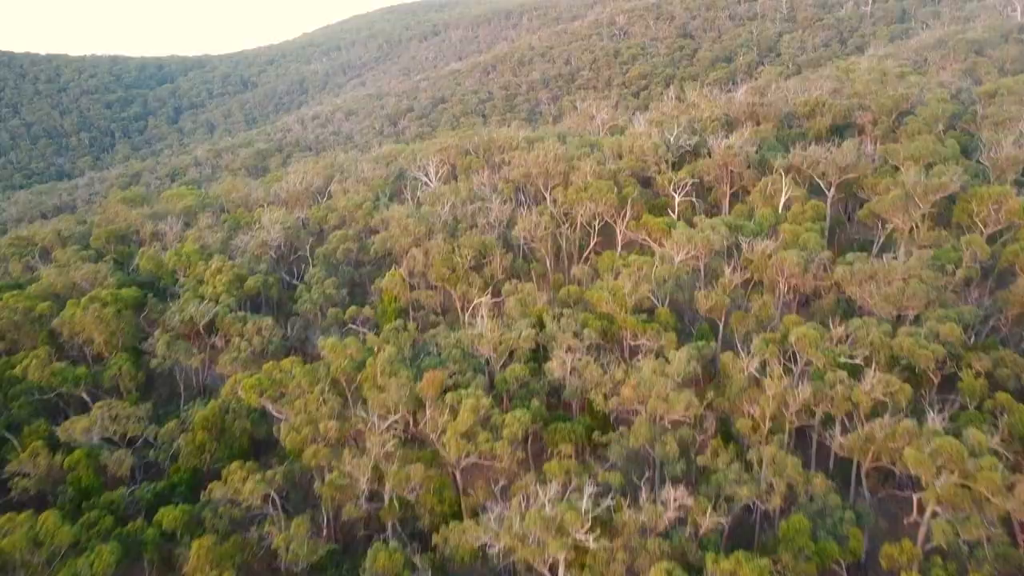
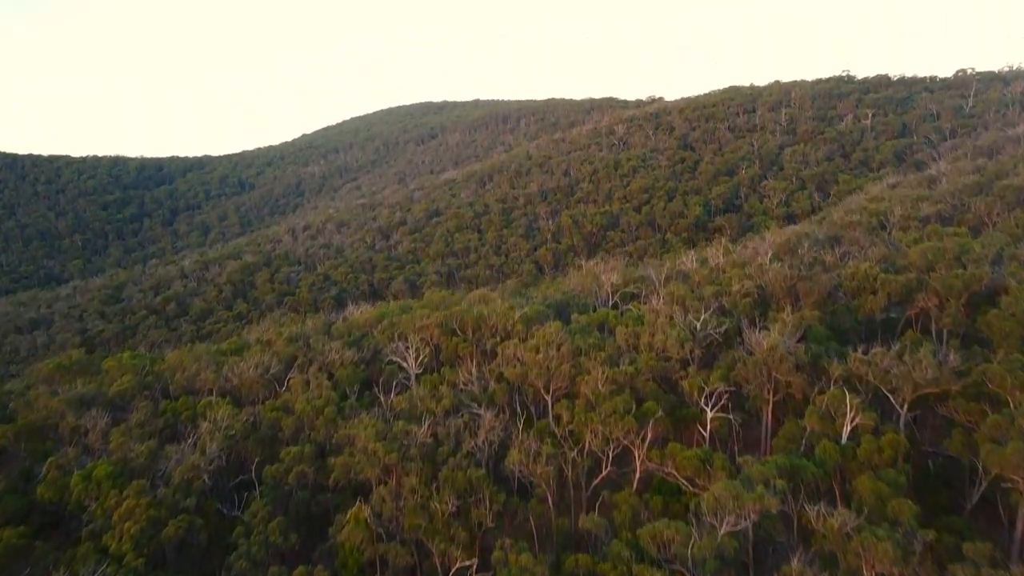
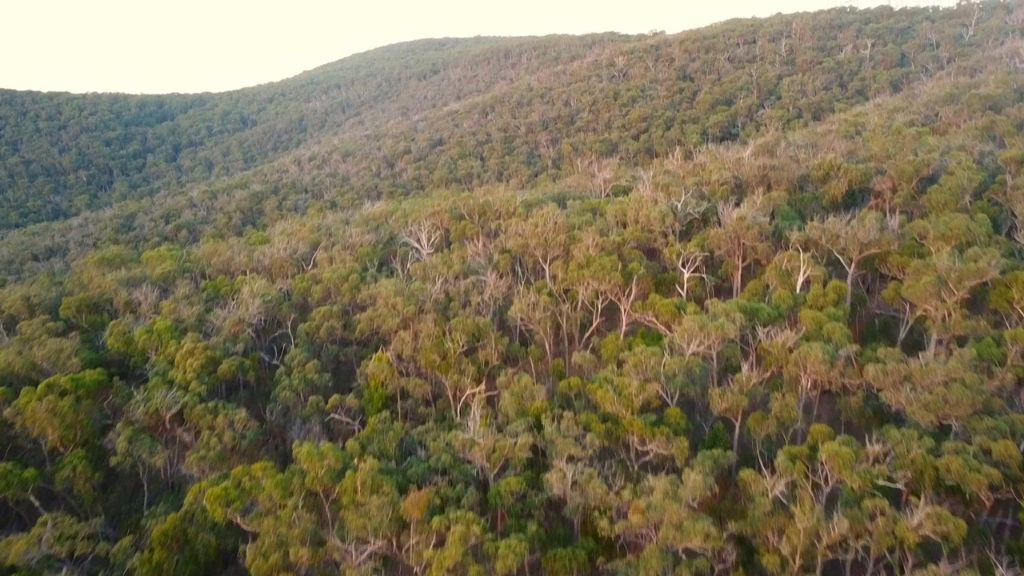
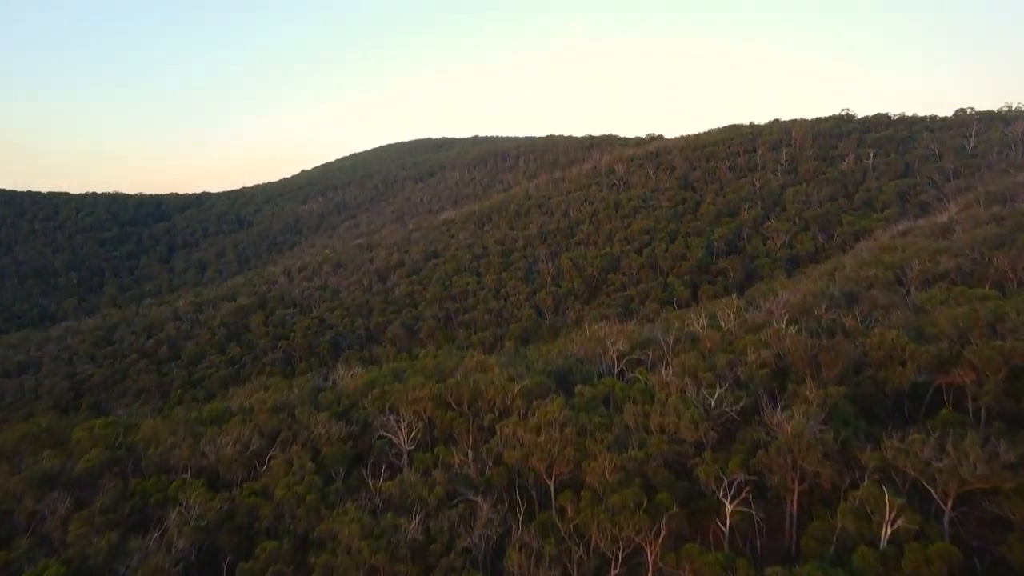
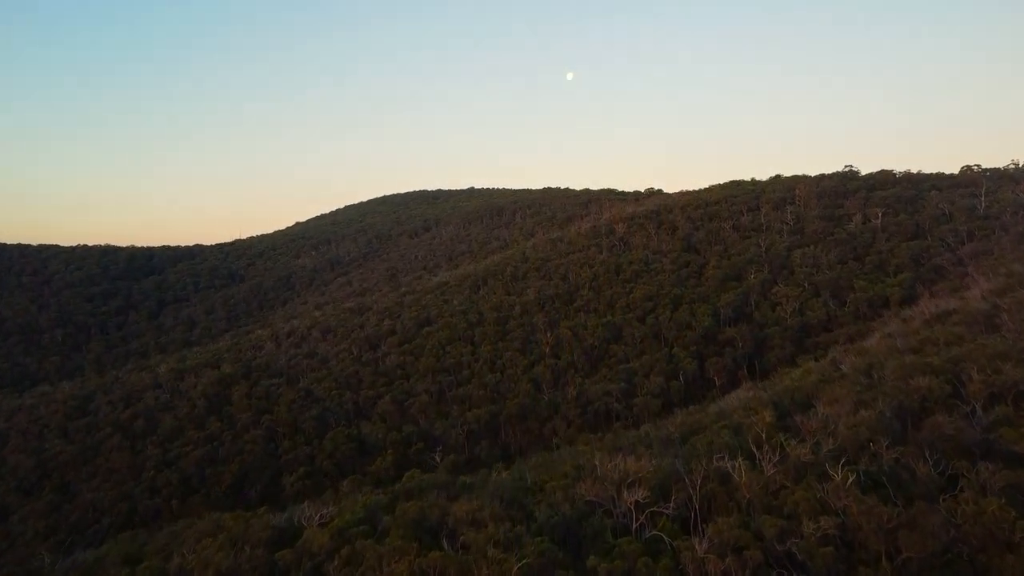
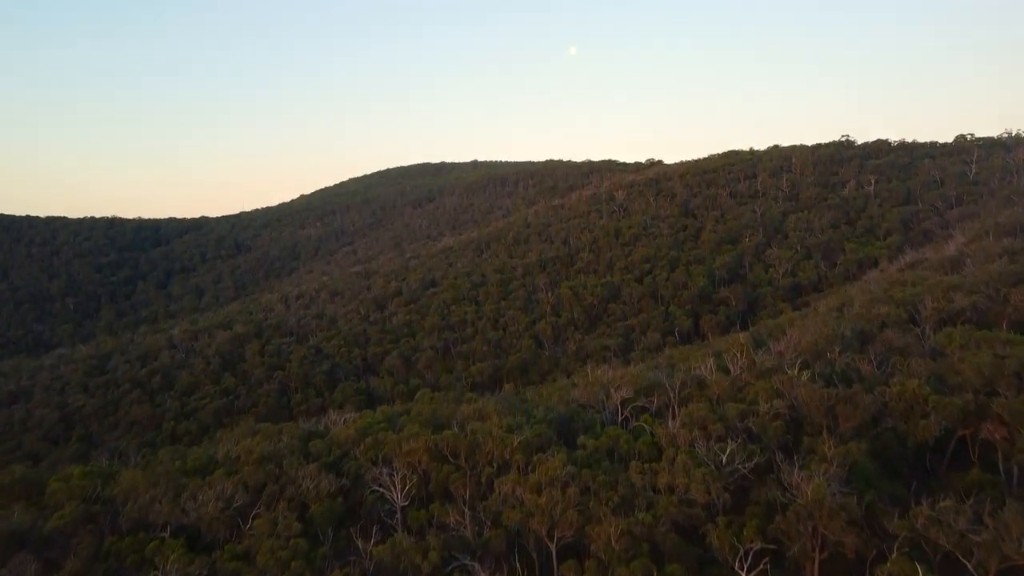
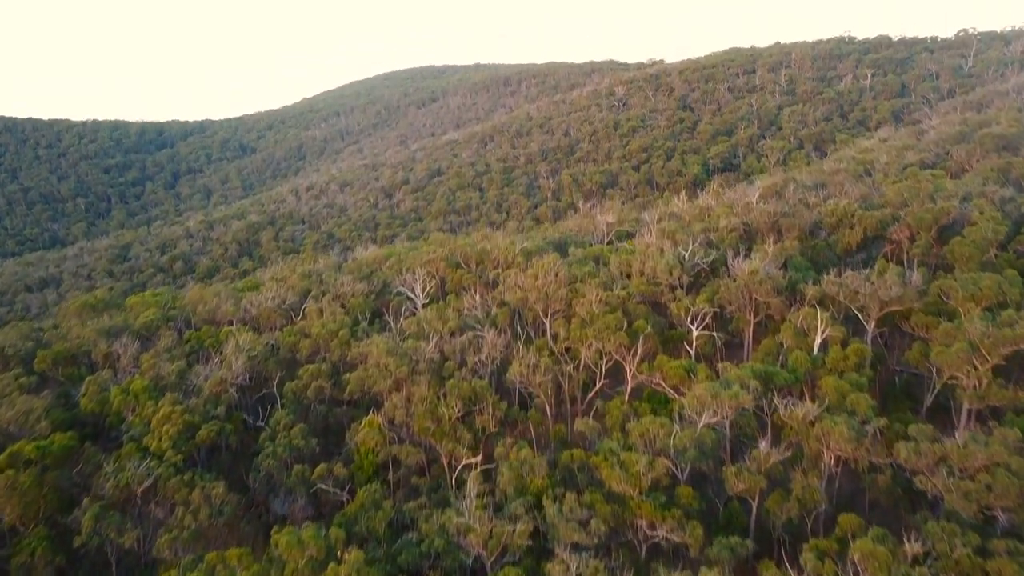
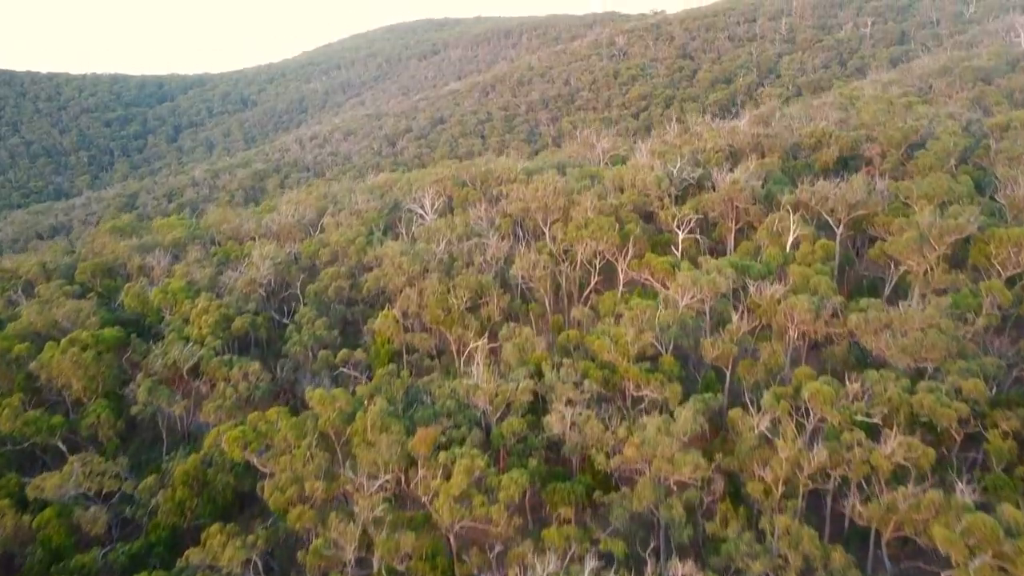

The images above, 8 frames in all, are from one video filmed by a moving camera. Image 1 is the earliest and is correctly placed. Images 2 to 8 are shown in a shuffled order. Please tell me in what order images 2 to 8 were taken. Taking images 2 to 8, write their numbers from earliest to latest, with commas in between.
8, 3, 7, 2, 4, 6, 5
